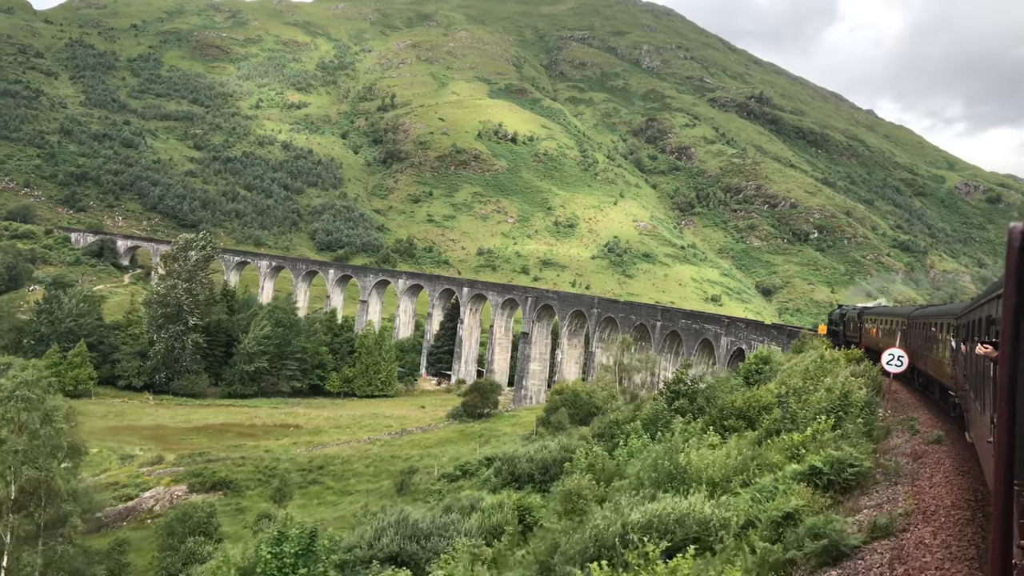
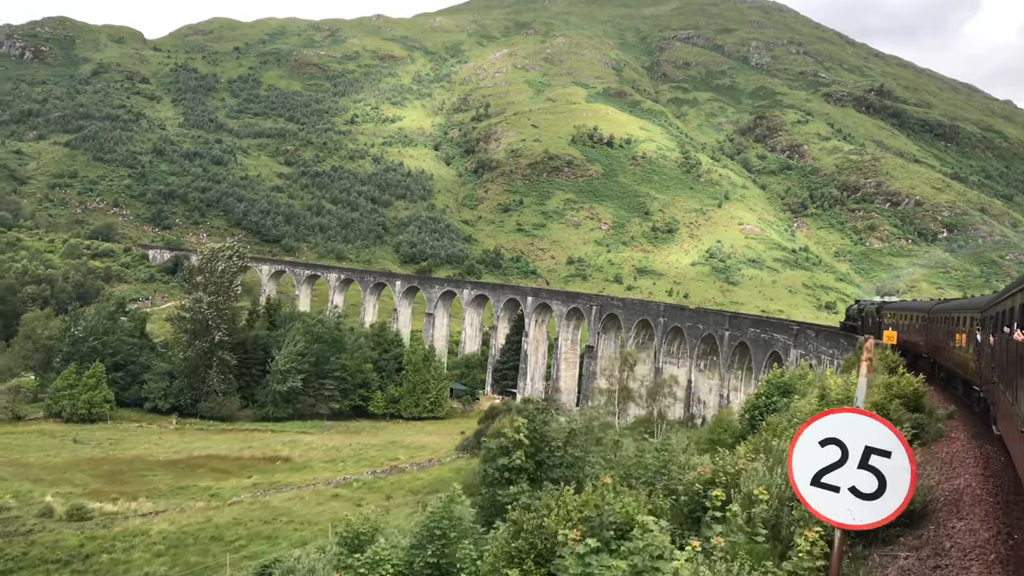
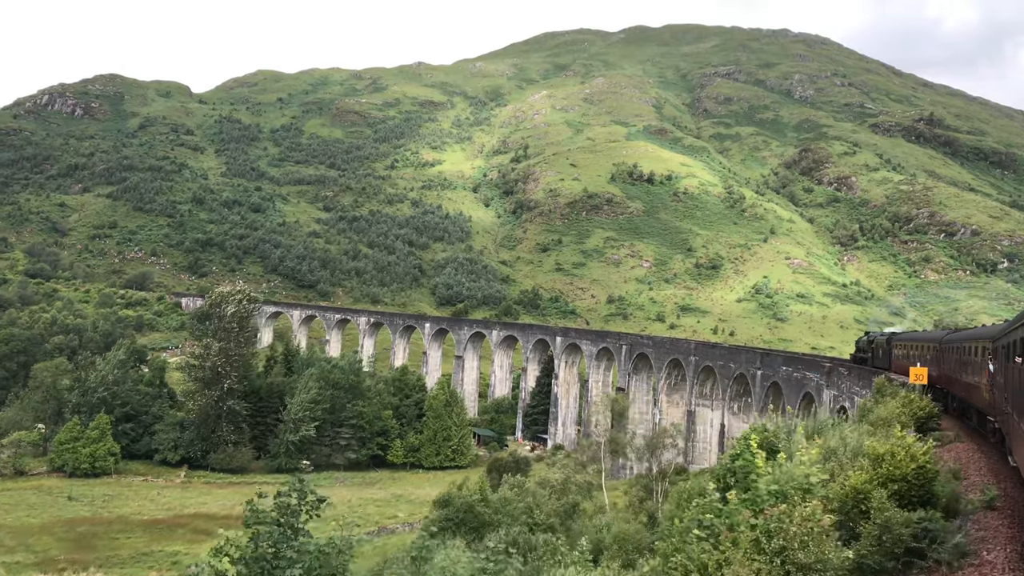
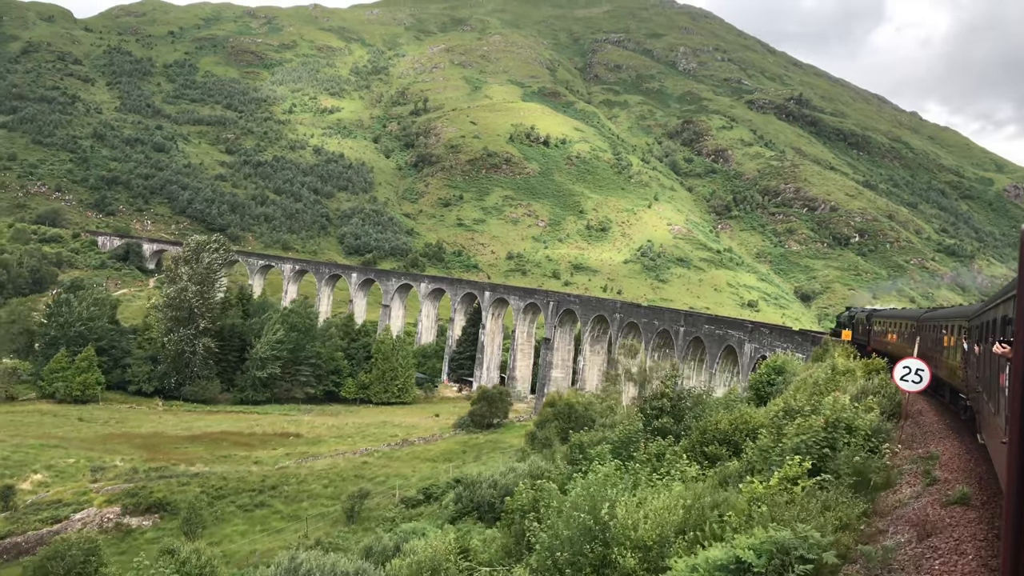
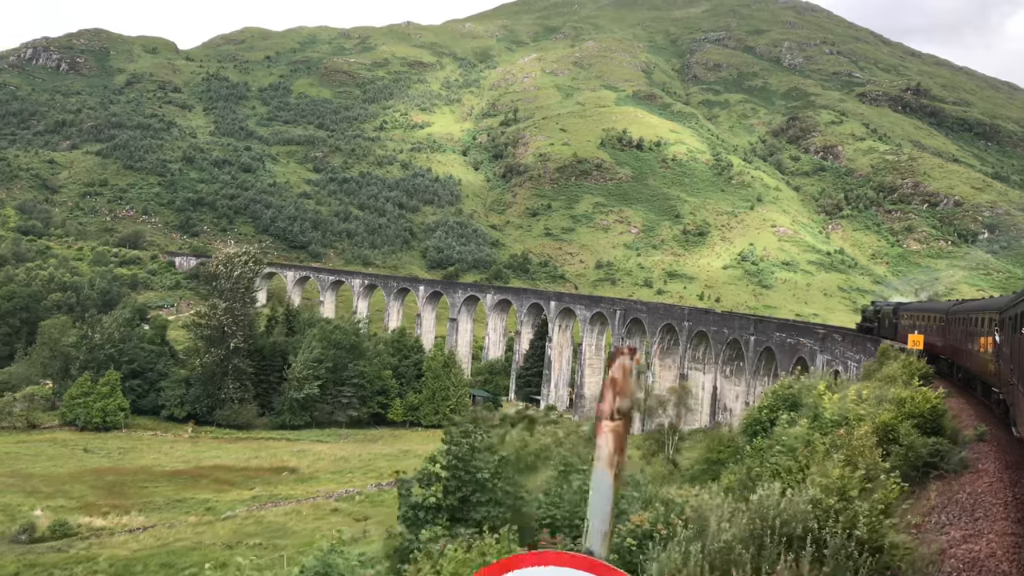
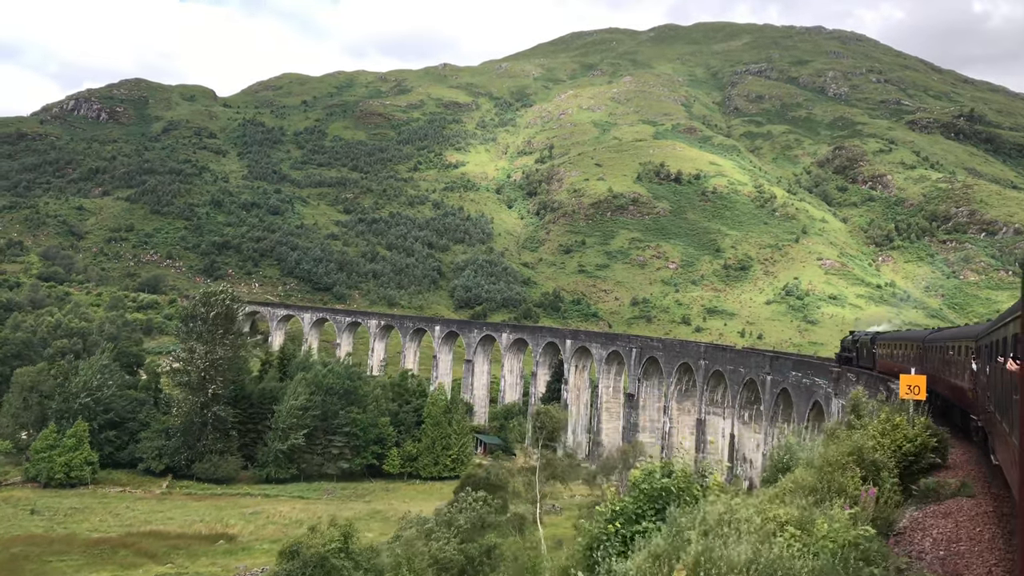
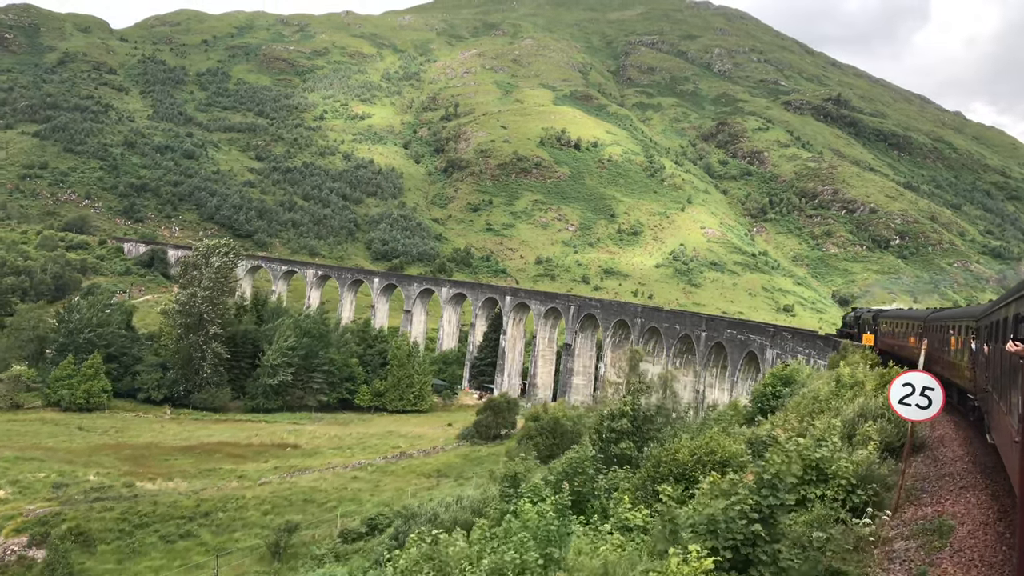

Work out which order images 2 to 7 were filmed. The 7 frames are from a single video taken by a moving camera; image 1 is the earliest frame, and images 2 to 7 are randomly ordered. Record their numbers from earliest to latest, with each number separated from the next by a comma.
4, 7, 2, 5, 3, 6
